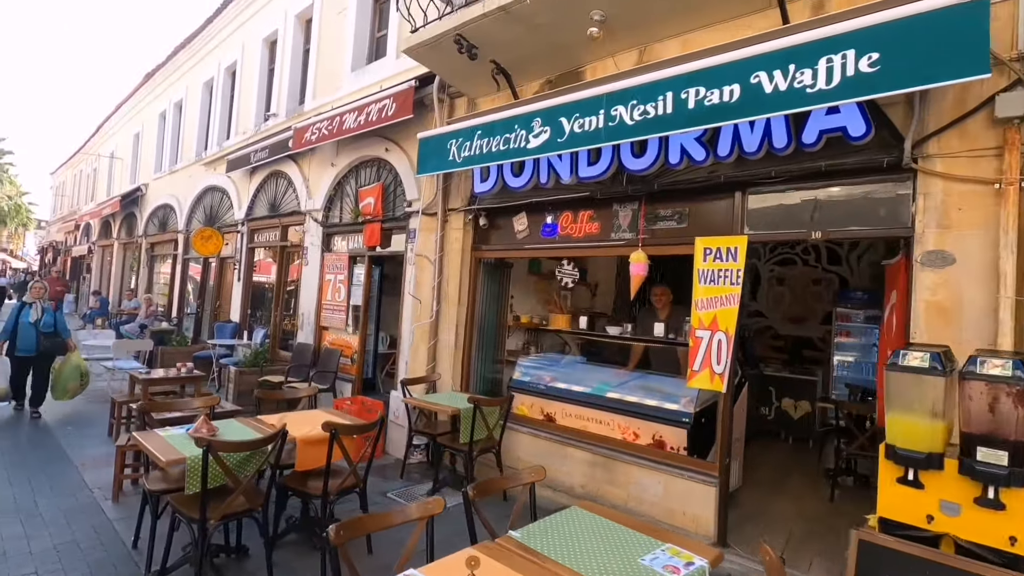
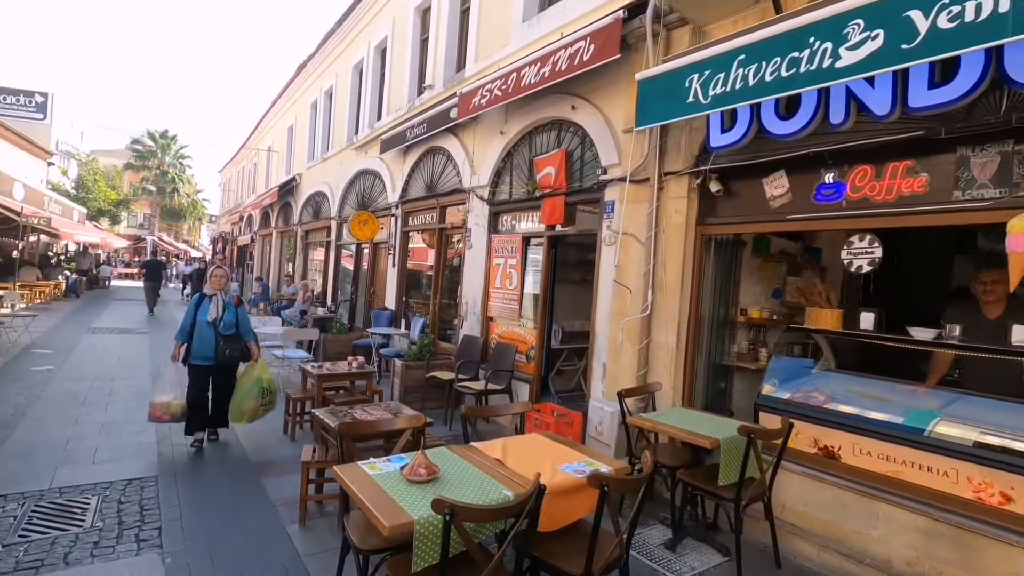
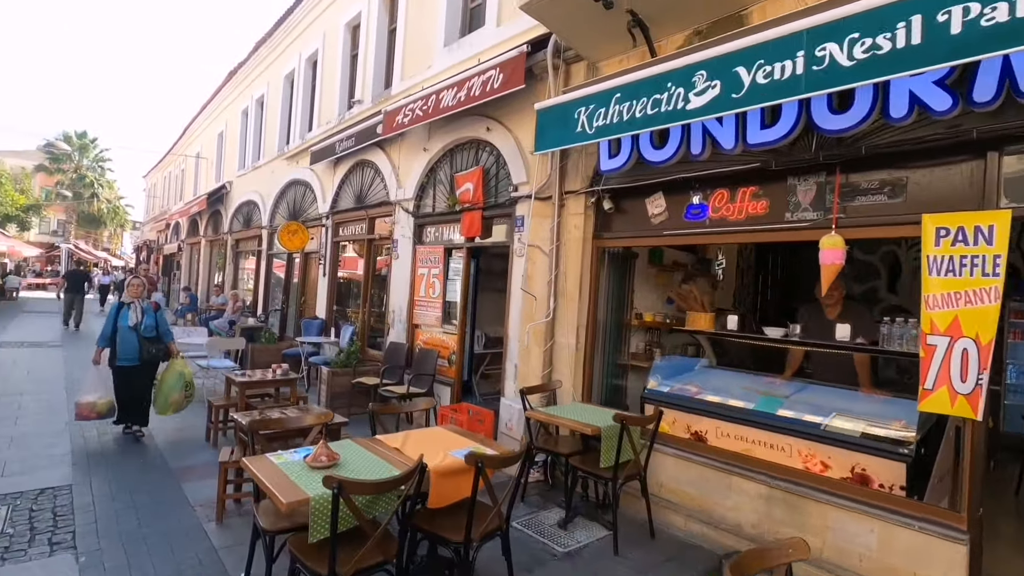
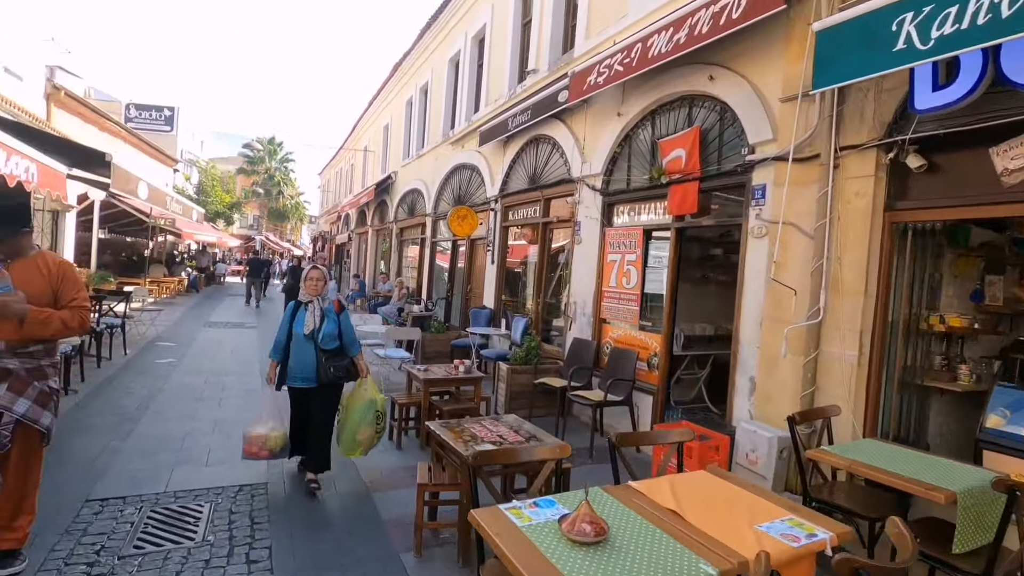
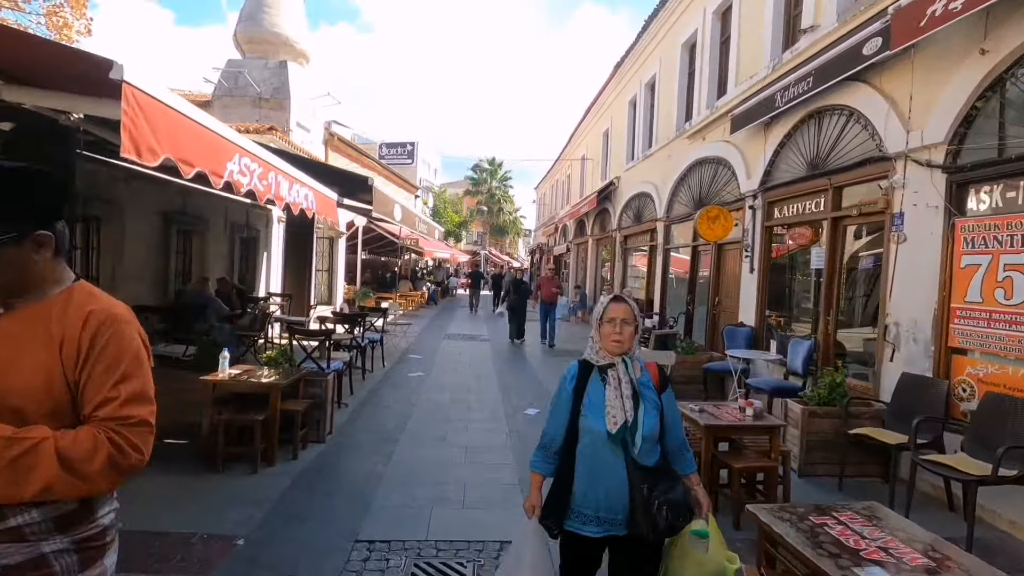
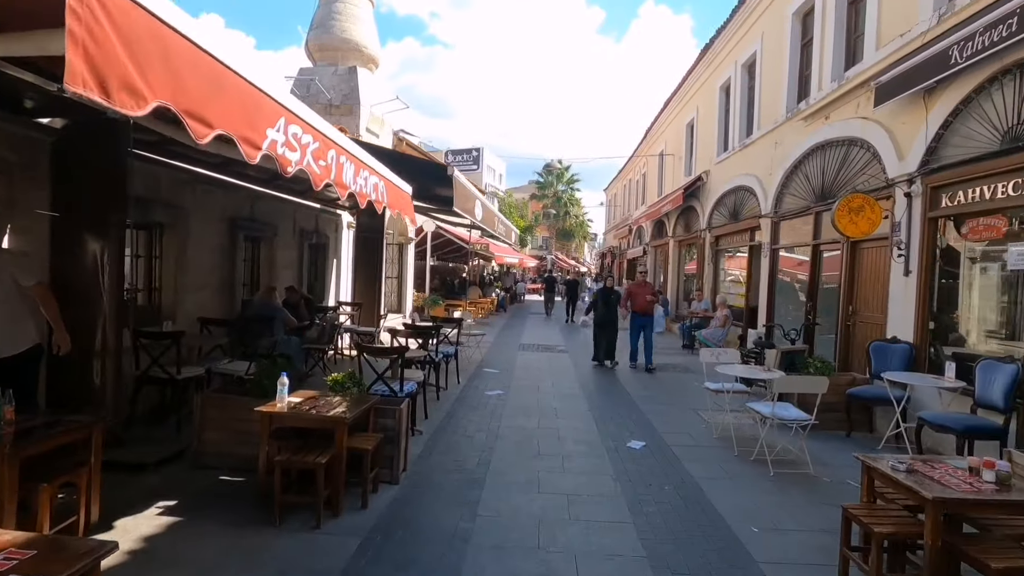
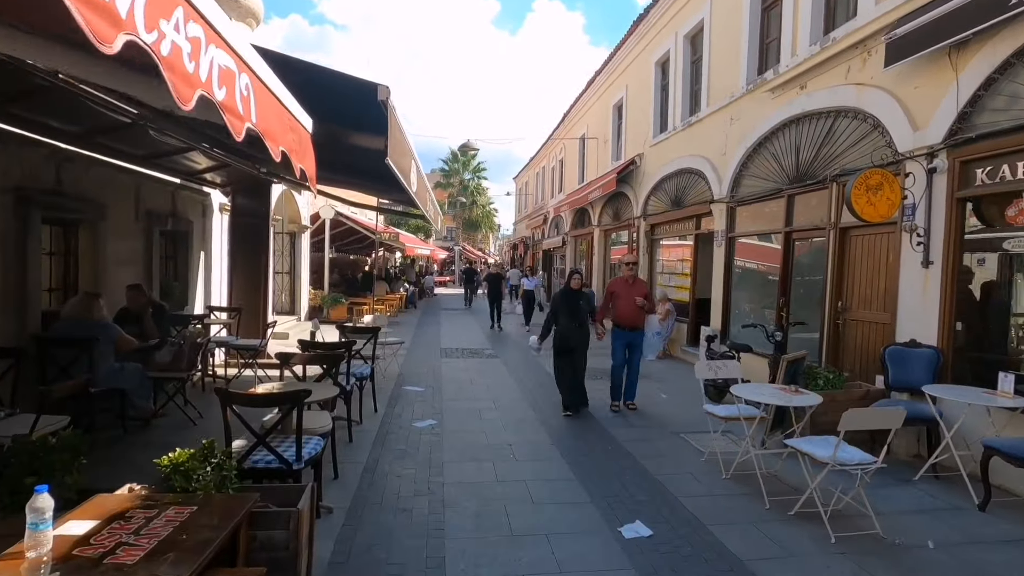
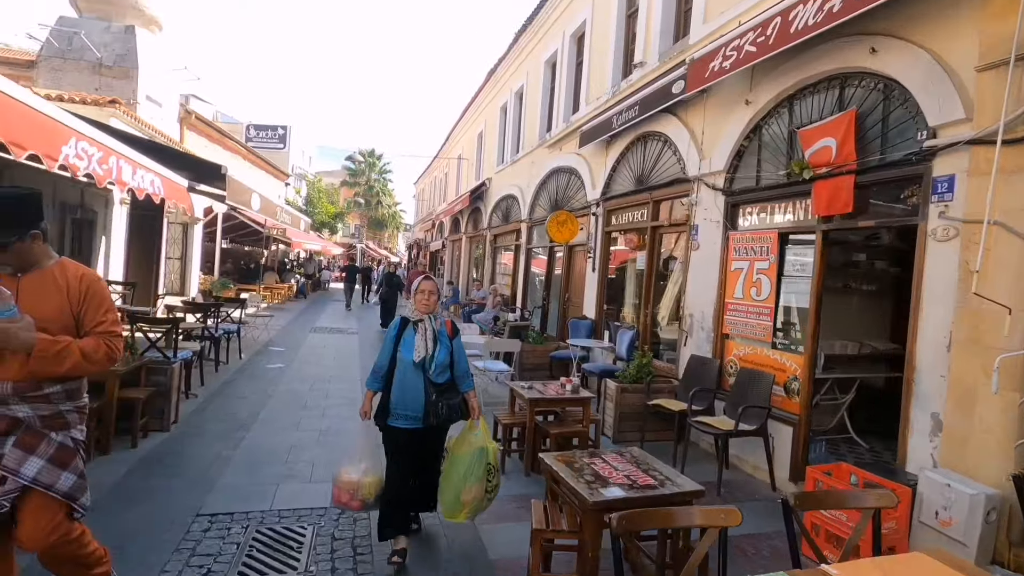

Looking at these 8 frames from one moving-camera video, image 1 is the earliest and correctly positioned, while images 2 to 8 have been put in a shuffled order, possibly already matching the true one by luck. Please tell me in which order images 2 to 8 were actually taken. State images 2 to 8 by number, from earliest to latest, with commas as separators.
3, 2, 4, 8, 5, 6, 7
